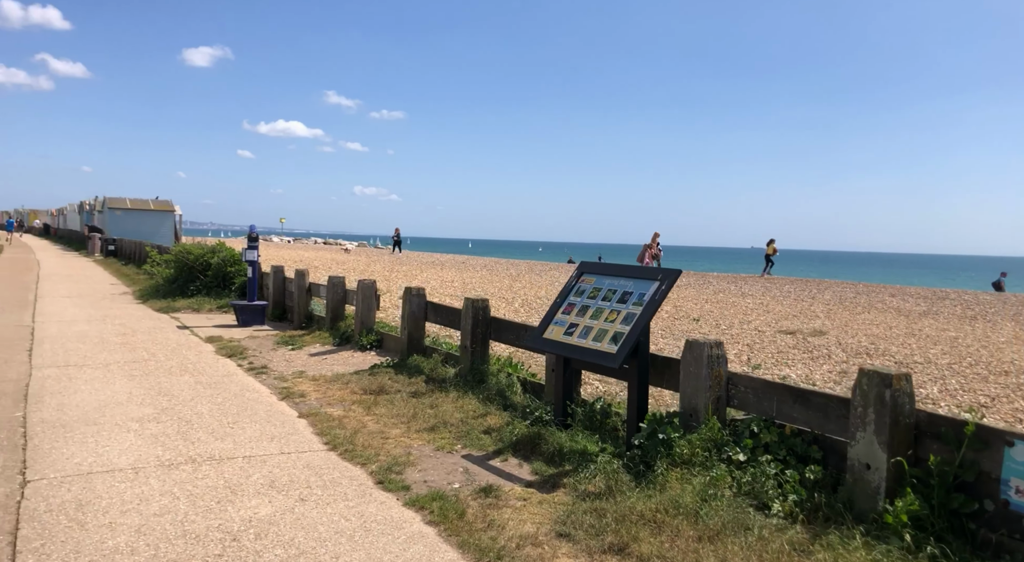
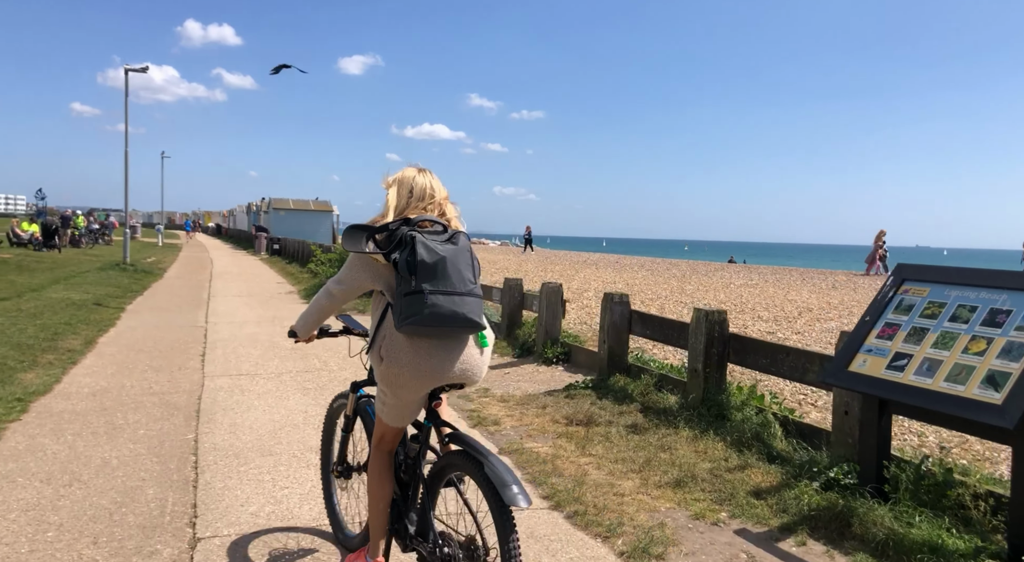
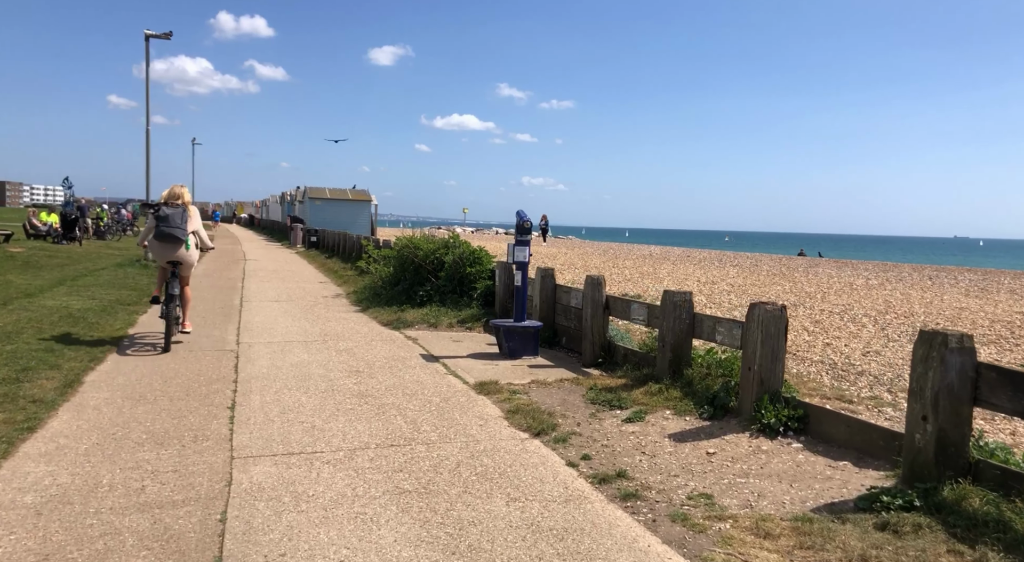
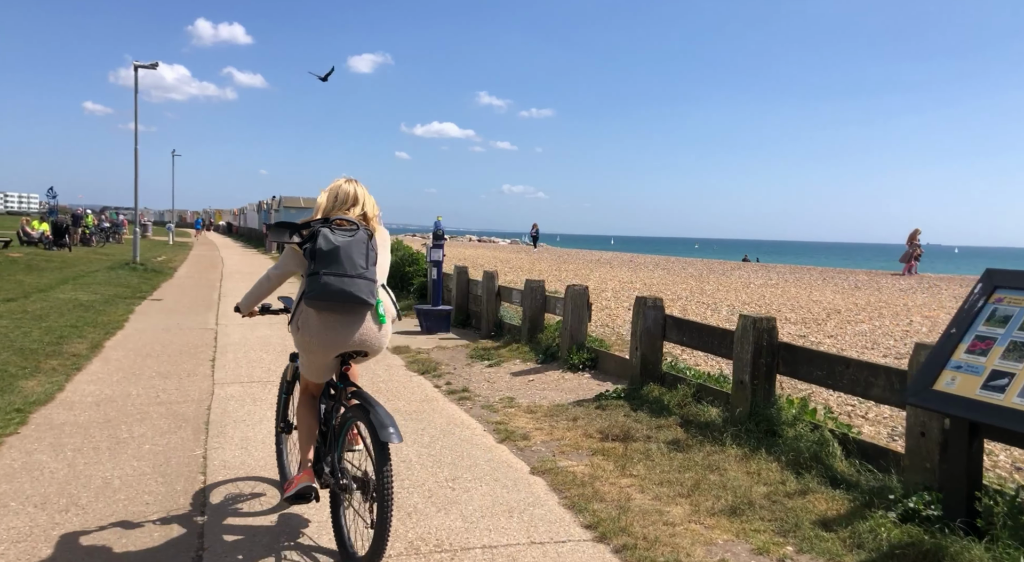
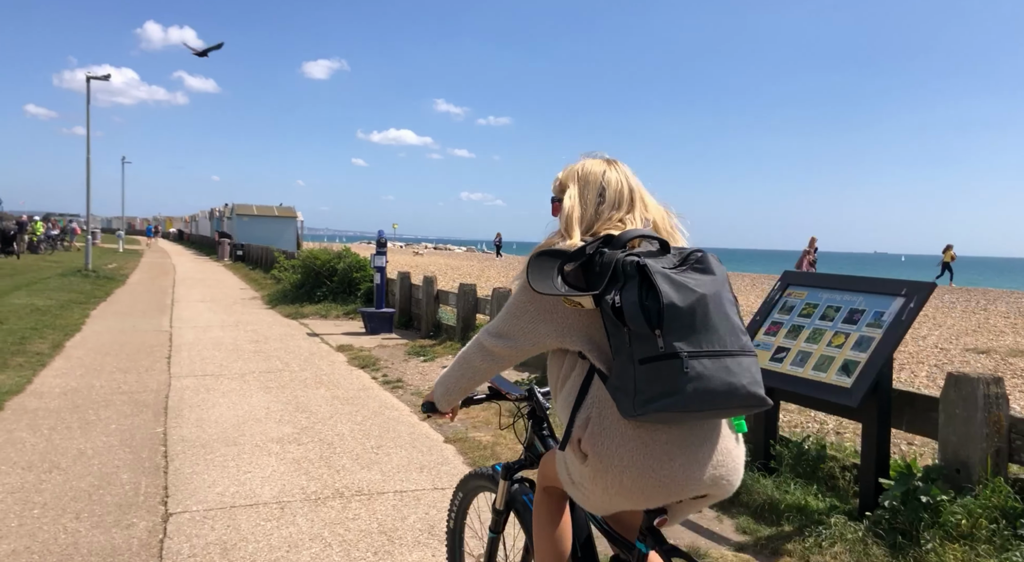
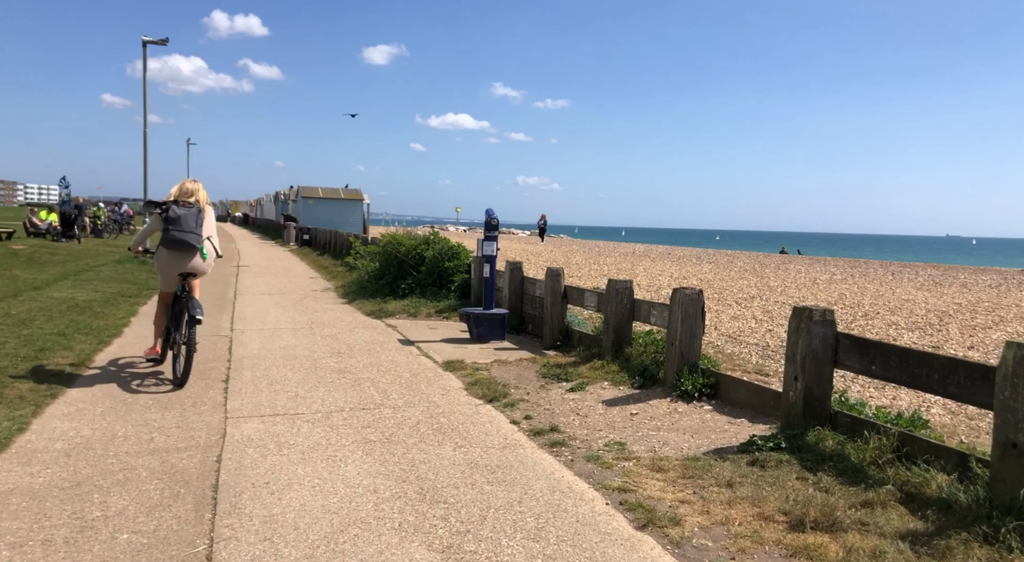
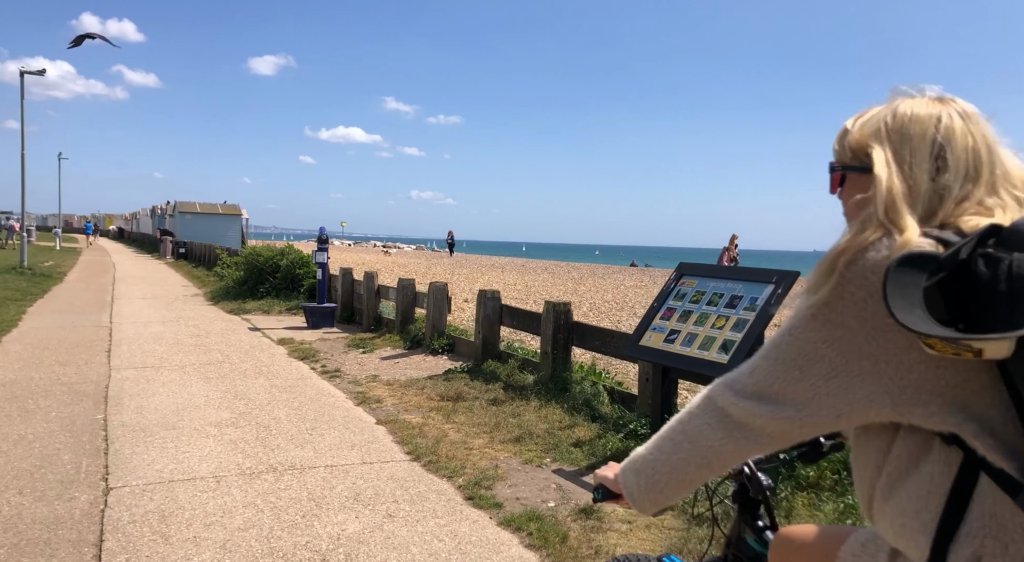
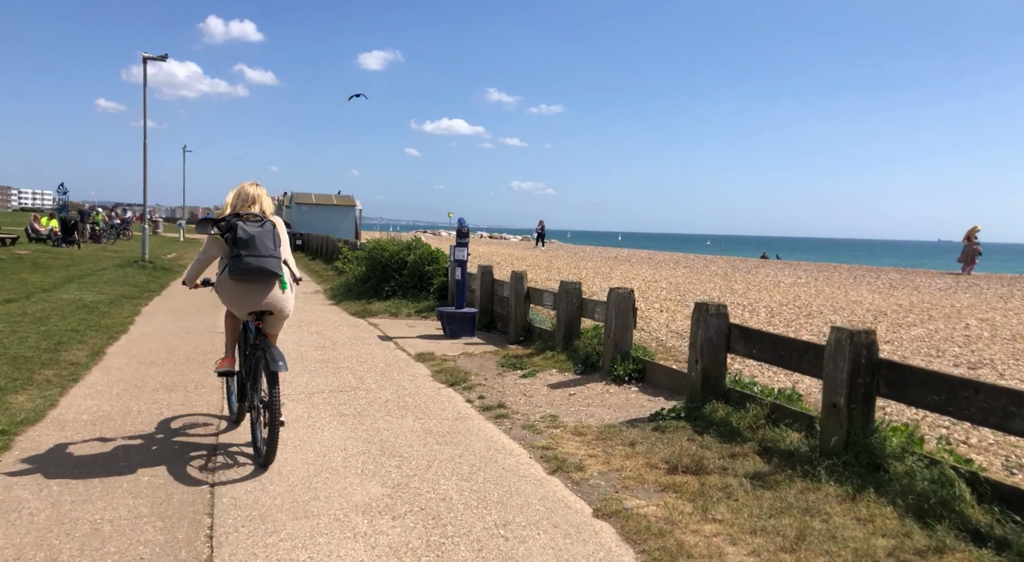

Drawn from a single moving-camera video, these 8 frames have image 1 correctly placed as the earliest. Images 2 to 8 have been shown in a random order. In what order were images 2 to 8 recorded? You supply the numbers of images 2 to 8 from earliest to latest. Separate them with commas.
7, 5, 2, 4, 8, 6, 3
